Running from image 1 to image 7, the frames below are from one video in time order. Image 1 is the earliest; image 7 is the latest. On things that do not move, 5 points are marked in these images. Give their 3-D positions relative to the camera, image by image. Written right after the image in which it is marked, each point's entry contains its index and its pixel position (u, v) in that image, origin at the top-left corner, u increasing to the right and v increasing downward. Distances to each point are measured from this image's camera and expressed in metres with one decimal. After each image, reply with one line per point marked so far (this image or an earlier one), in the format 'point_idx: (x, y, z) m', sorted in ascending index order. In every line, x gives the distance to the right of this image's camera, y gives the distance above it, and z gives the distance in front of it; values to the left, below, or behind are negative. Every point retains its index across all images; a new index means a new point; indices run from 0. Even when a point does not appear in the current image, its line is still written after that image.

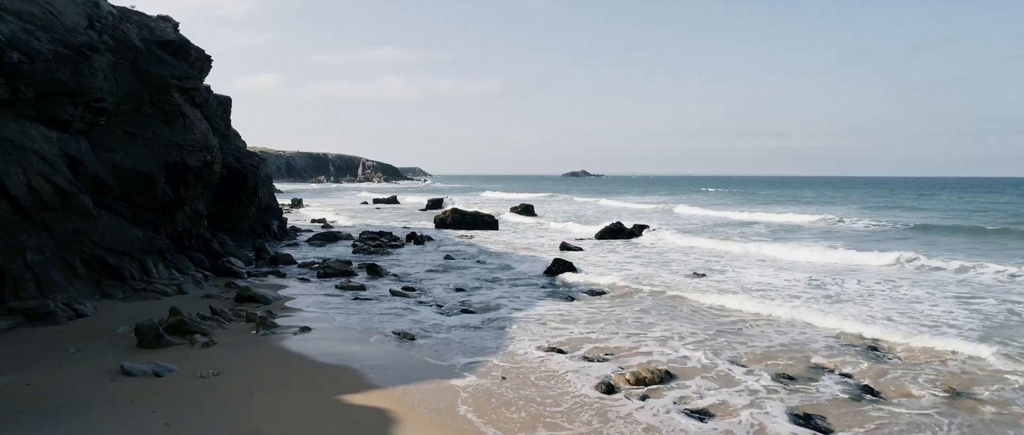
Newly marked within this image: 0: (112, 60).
0: (-10.4, +4.1, +16.1) m
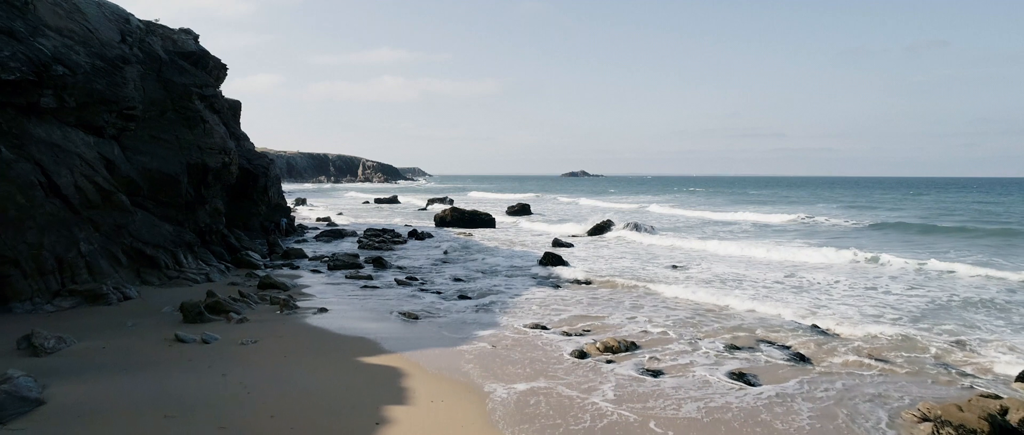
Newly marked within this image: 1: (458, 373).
0: (-10.5, +4.2, +17.6) m
1: (-0.6, -2.1, +8.4) m
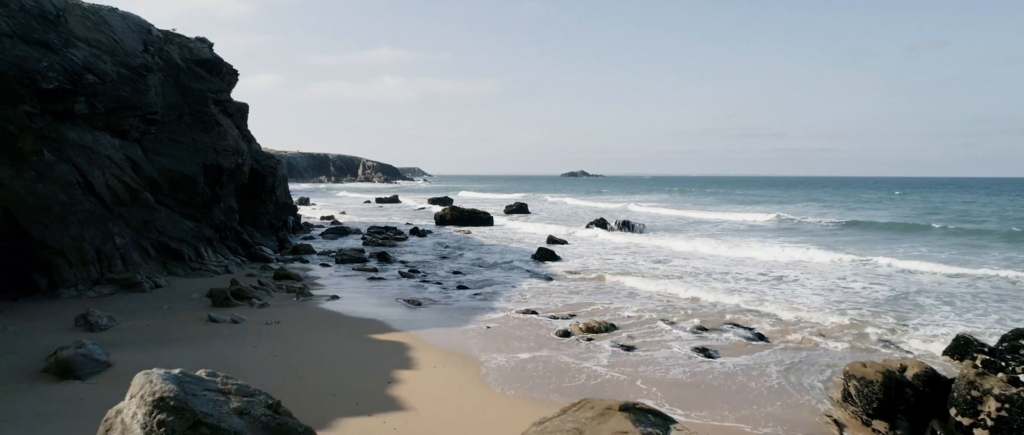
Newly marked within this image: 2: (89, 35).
0: (-10.7, +4.3, +18.8) m
1: (-0.7, -2.0, +9.7) m
2: (-11.4, +4.9, +16.6) m
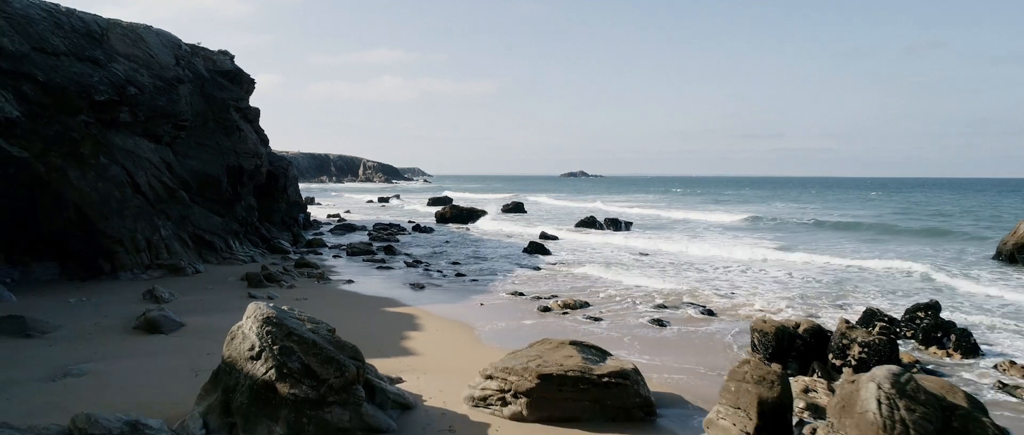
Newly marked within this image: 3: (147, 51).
0: (-10.9, +4.4, +20.9) m
1: (-0.9, -1.9, +11.8) m
2: (-11.6, +5.0, +18.7) m
3: (-11.5, +5.2, +19.4) m
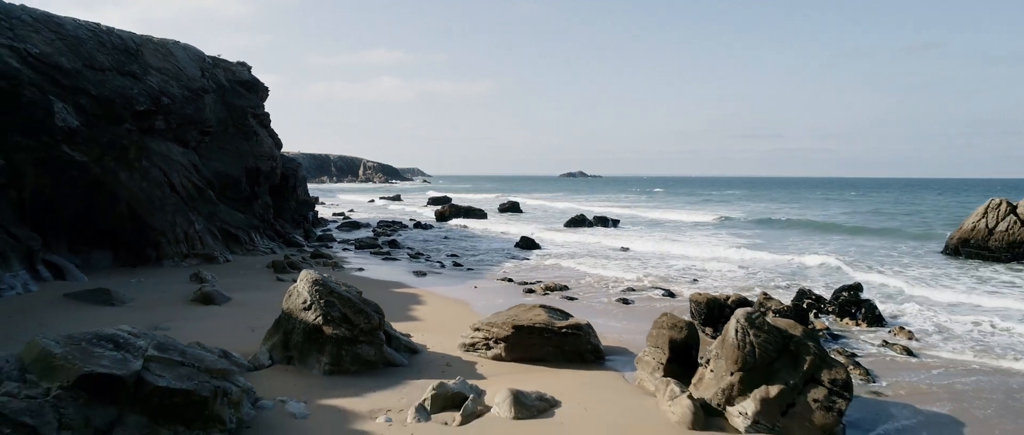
0: (-11.1, +4.5, +23.1) m
1: (-1.2, -1.8, +13.9) m
2: (-11.8, +5.2, +20.8) m
3: (-11.7, +5.3, +21.6) m
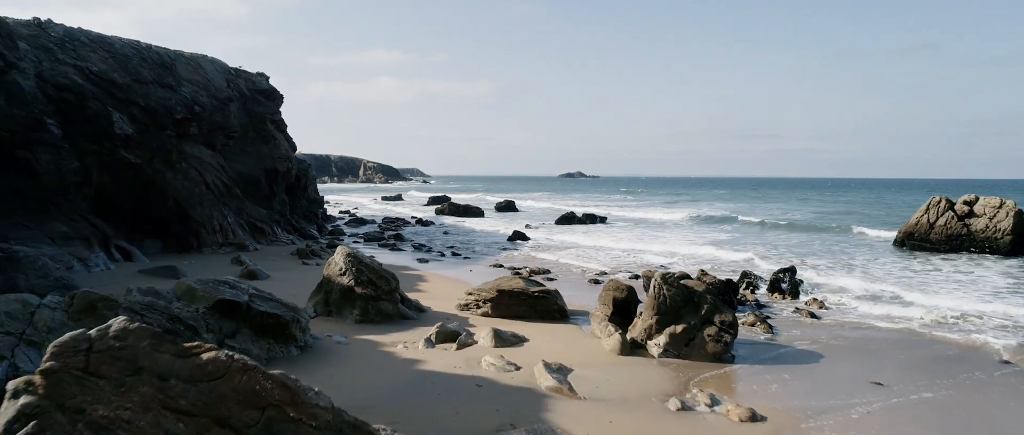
0: (-11.4, +4.7, +25.7) m
1: (-1.5, -1.6, +16.5) m
2: (-12.1, +5.3, +23.5) m
3: (-12.0, +5.5, +24.2) m
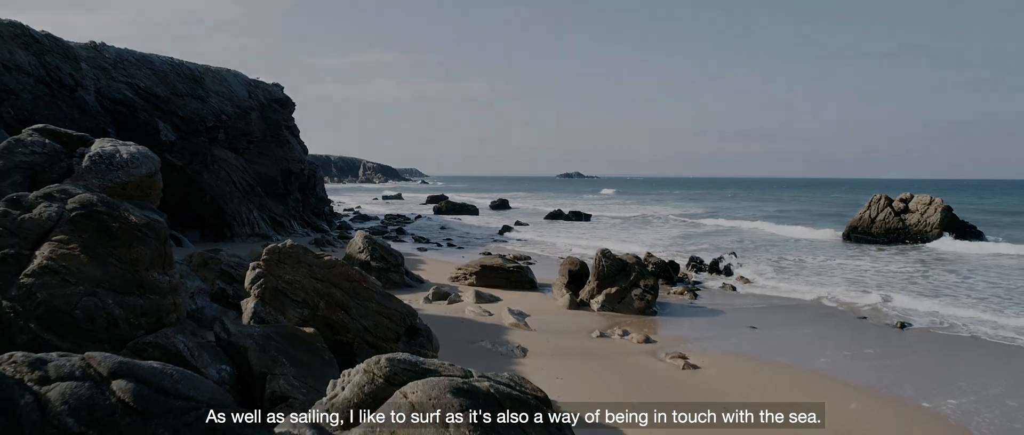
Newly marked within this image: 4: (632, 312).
0: (-11.9, +4.9, +28.8) m
1: (-1.9, -1.4, +19.7) m
2: (-12.6, +5.5, +26.6) m
3: (-12.5, +5.7, +27.3) m
4: (+2.3, -1.8, +12.1) m
